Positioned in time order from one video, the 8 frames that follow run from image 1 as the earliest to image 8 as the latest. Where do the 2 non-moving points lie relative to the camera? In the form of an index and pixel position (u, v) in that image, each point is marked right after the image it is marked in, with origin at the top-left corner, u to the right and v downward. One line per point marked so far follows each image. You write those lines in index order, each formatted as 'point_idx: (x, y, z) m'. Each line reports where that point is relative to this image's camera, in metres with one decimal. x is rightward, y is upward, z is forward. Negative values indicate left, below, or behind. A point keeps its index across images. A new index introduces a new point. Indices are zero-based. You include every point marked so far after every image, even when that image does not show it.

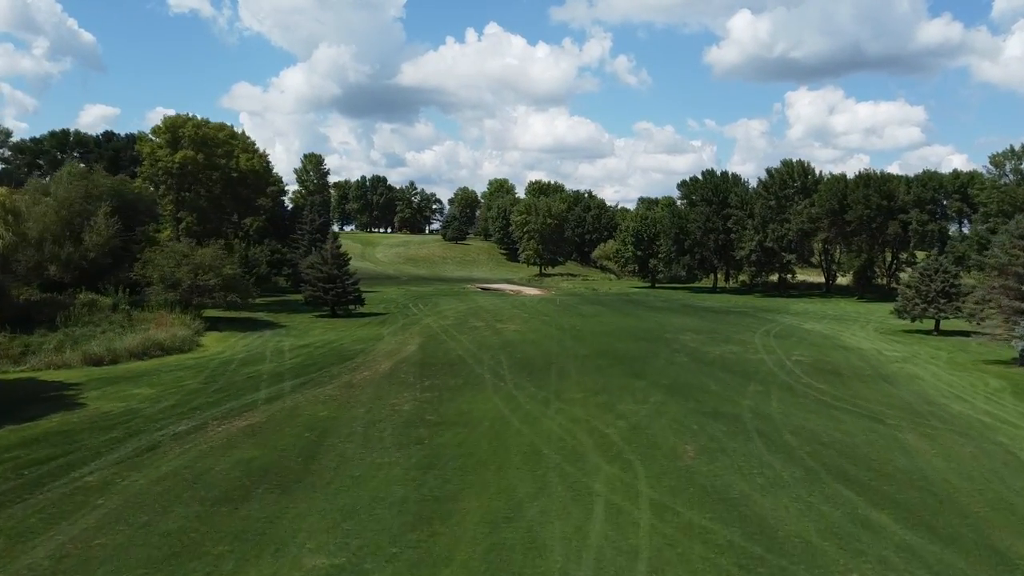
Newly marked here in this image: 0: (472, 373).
0: (-1.0, -2.1, +20.0) m
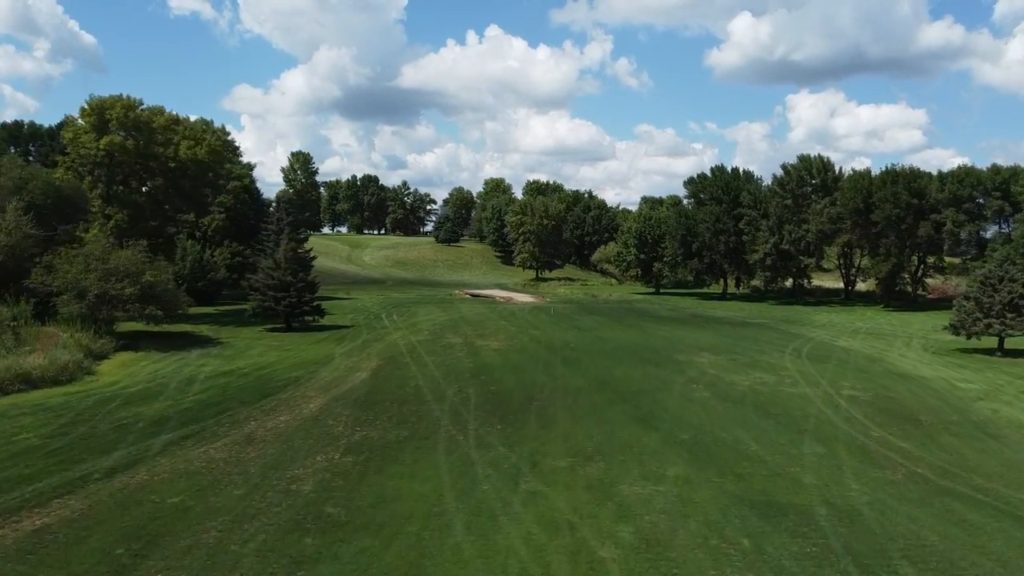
0: (-1.6, -2.4, +15.0) m
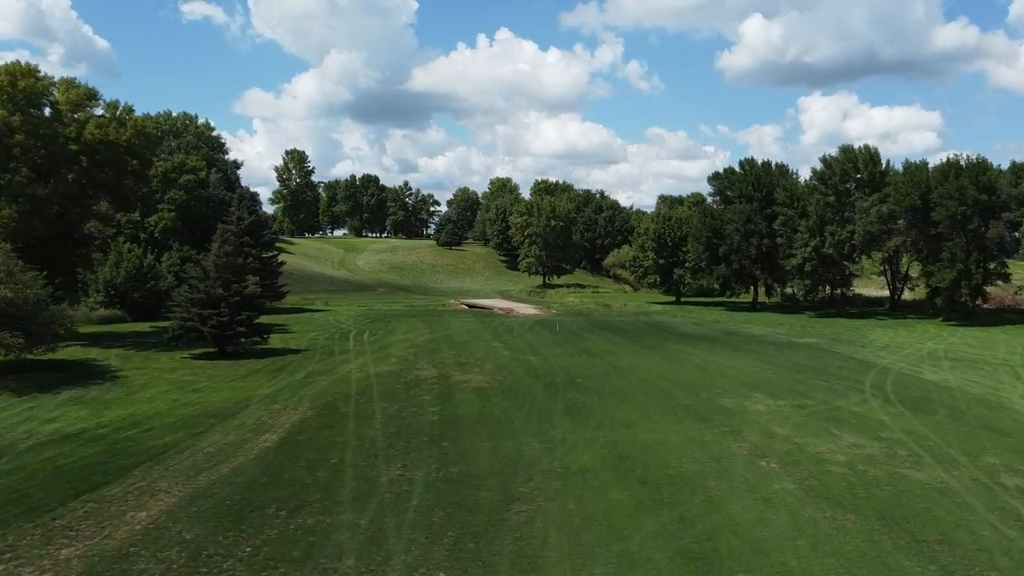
0: (-2.0, -2.8, +8.6) m
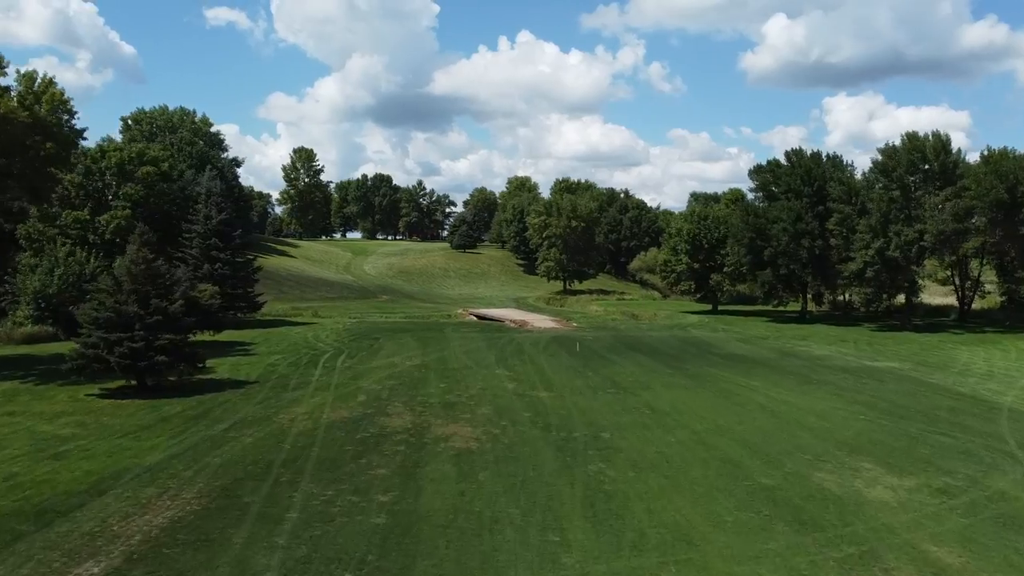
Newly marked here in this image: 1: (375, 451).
0: (-2.4, -3.1, +2.9) m
1: (-2.2, -2.7, +13.4) m
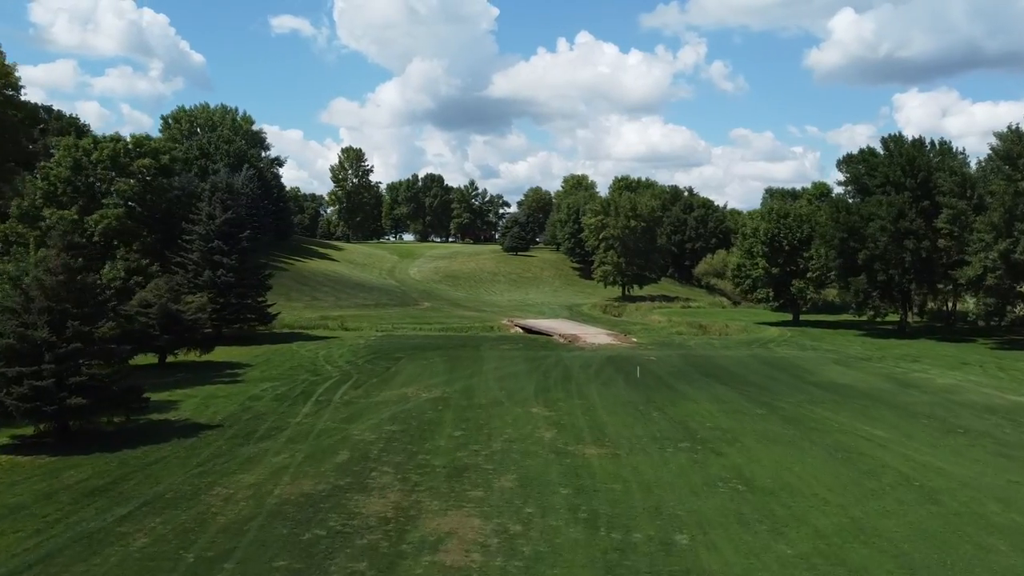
0: (-2.9, -3.4, -1.9) m
1: (-2.0, -3.0, +8.6) m
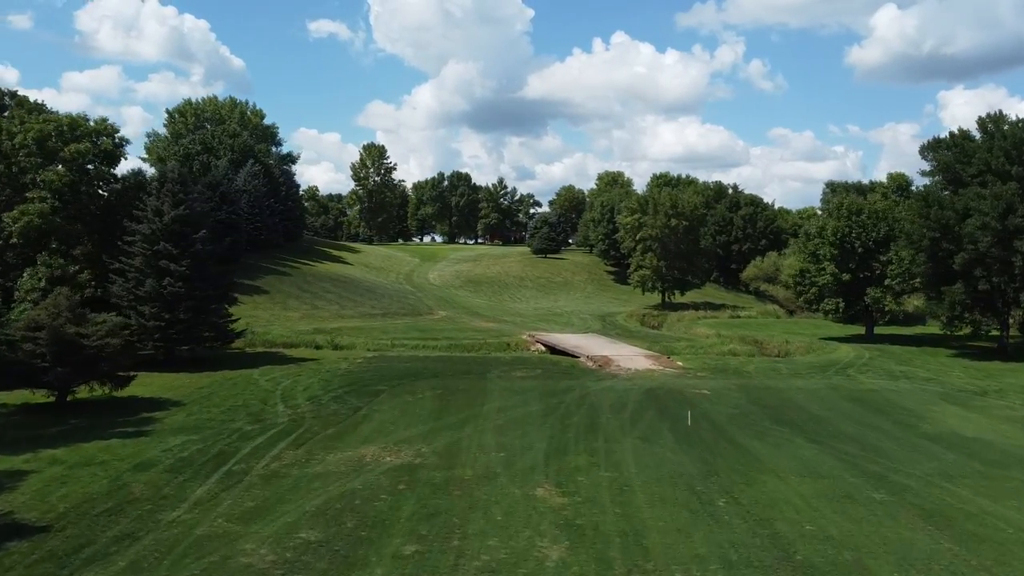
0: (-3.8, -3.7, -7.4) m
1: (-2.4, -3.3, +3.0) m
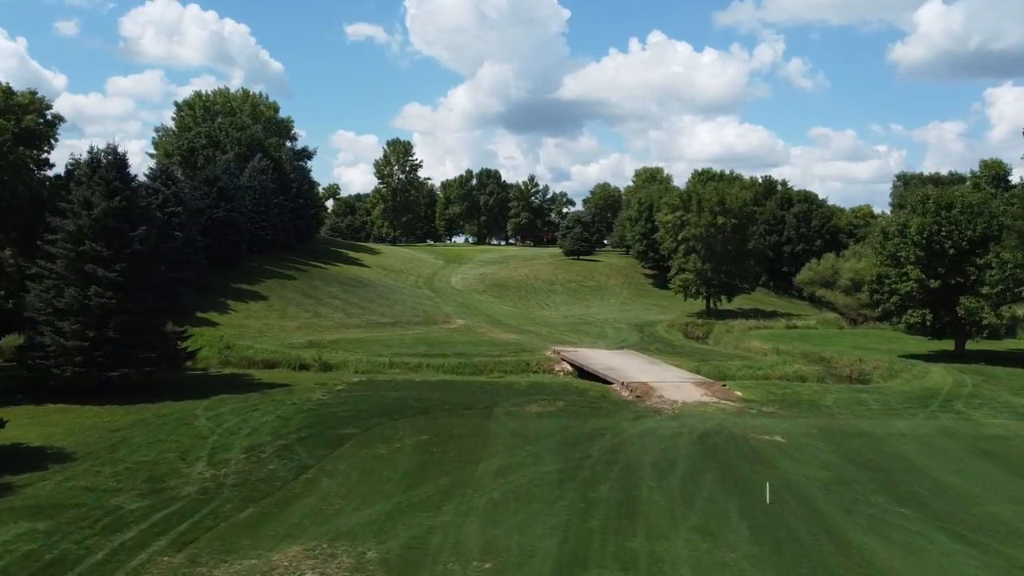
0: (-4.8, -3.9, -12.2) m
1: (-3.0, -3.5, -1.9) m
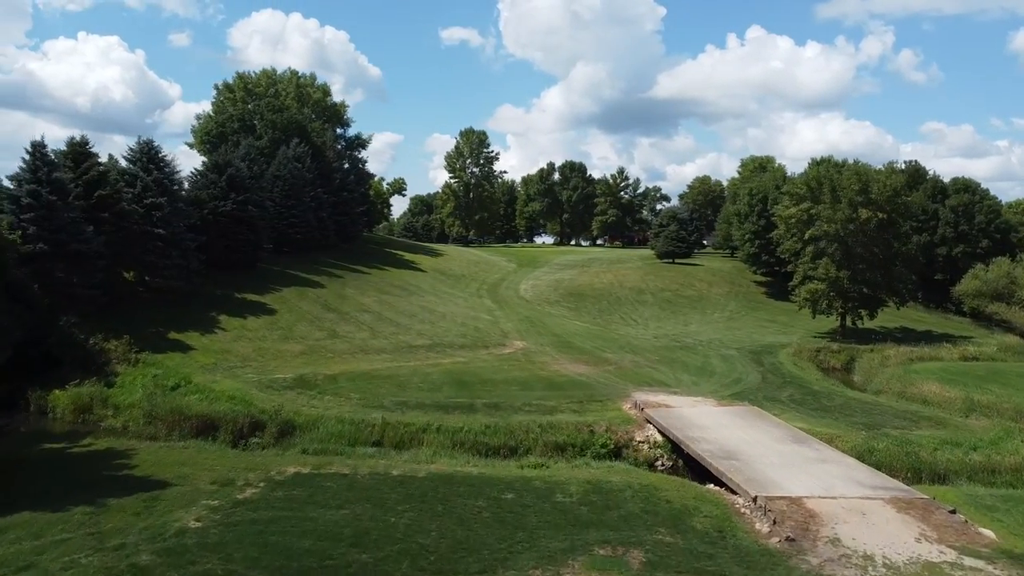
0: (-8.0, -4.3, -20.8) m
1: (-5.1, -3.9, -10.8) m
